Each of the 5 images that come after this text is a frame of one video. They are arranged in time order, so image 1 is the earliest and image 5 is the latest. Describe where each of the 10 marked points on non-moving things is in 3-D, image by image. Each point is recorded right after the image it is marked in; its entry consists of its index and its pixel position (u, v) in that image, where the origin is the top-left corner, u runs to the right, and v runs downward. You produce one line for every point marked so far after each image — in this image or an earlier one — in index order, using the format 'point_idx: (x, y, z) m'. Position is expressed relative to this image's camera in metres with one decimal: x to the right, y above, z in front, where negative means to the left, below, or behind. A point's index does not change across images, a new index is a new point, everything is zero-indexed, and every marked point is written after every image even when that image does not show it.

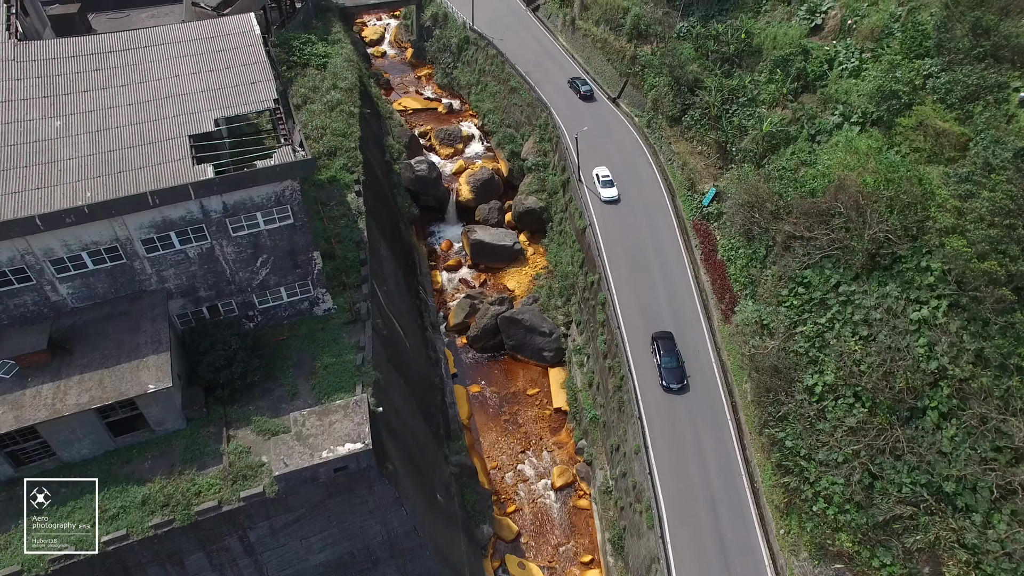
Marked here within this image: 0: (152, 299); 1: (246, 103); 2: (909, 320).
0: (-9.9, -0.3, +18.0) m
1: (-7.4, +5.2, +18.4) m
2: (+11.4, -0.9, +18.9) m
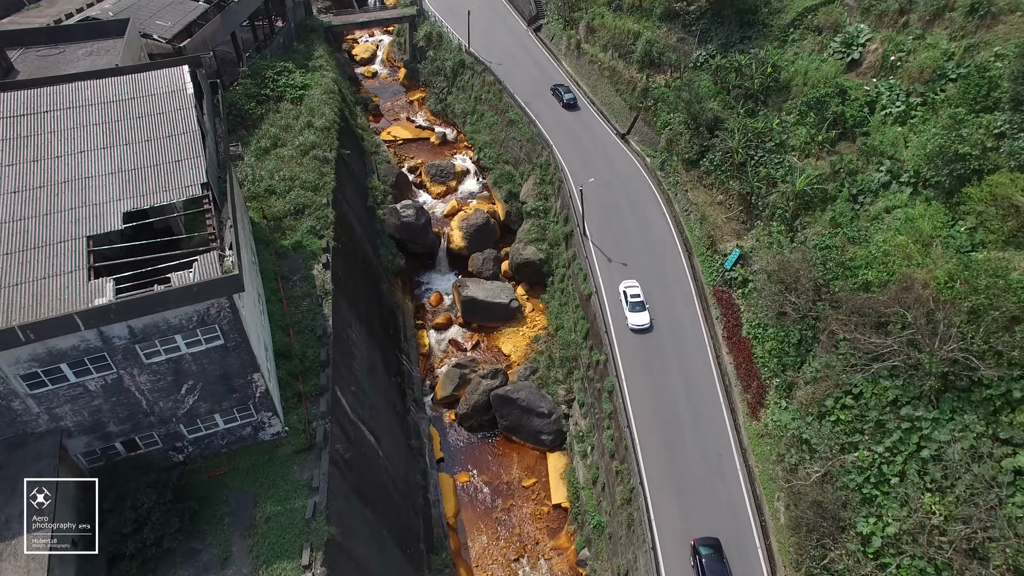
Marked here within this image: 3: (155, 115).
0: (-10.1, -3.4, +14.2) m
1: (-7.7, +2.2, +14.6) m
2: (+11.1, -4.1, +15.0) m
3: (-8.8, +4.3, +16.2) m
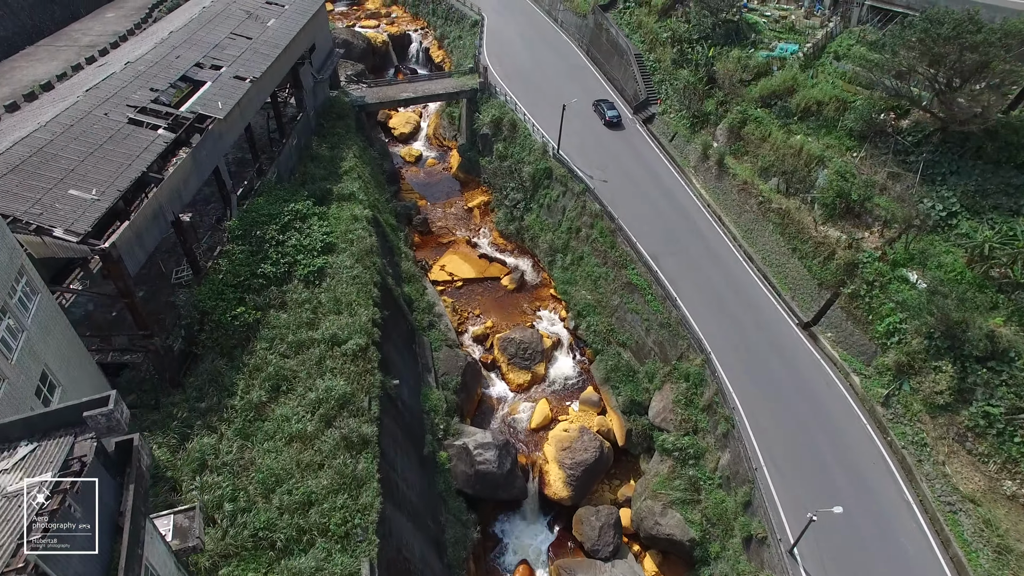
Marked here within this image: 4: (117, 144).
0: (-6.3, -12.7, +2.4) m
1: (-3.7, -7.2, +2.6) m
2: (+14.9, -14.1, +2.9) m
3: (-4.7, -5.1, +4.2) m
4: (-10.7, +3.9, +17.9) m
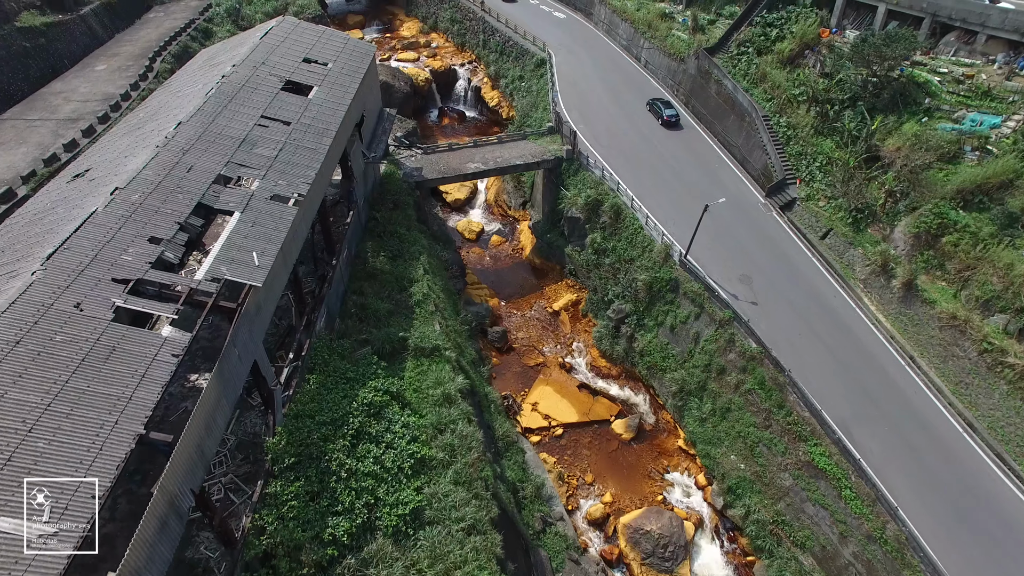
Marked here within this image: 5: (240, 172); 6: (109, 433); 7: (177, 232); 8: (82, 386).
0: (-2.2, -18.2, -4.5) m
1: (+0.4, -12.7, -4.2) m
2: (+19.0, -19.6, -3.8) m
3: (-0.6, -10.5, -2.7) m
4: (-6.6, -1.4, +10.8) m
5: (-6.6, +2.9, +16.4) m
6: (-6.0, -2.2, +10.0) m
7: (-7.1, +1.2, +14.2) m
8: (-6.6, -1.5, +10.6) m
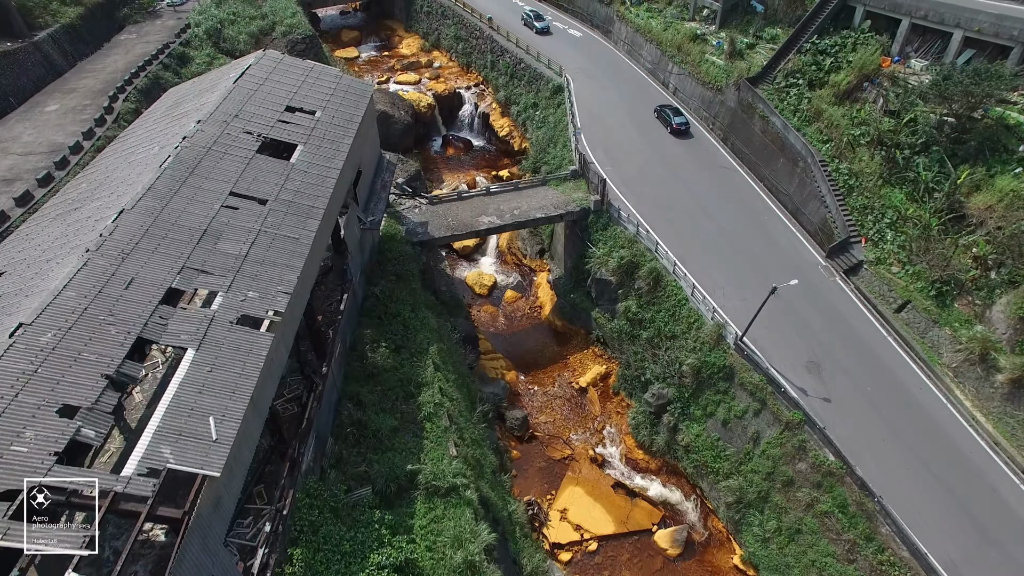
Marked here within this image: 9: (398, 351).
0: (-1.3, -20.9, -8.0) m
1: (+1.3, -15.4, -7.8) m
2: (+19.9, -22.3, -7.3) m
3: (+0.3, -13.3, -6.3) m
4: (-5.9, -4.0, +7.2) m
5: (-5.8, +0.2, +12.7) m
6: (-5.2, -4.9, +6.3) m
7: (-6.3, -1.4, +10.6) m
8: (-5.9, -4.2, +6.9) m
9: (-3.2, -1.7, +18.1) m
